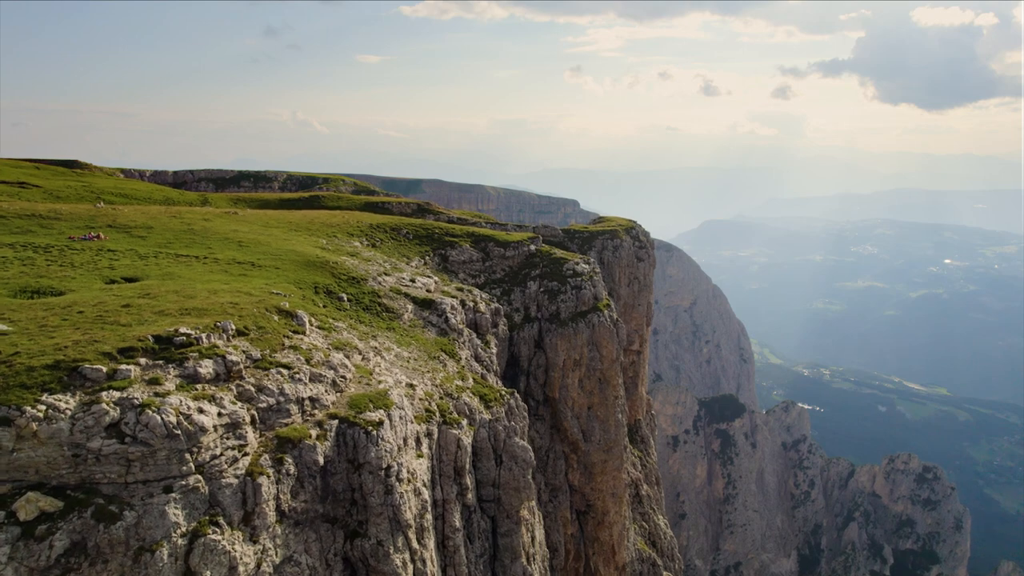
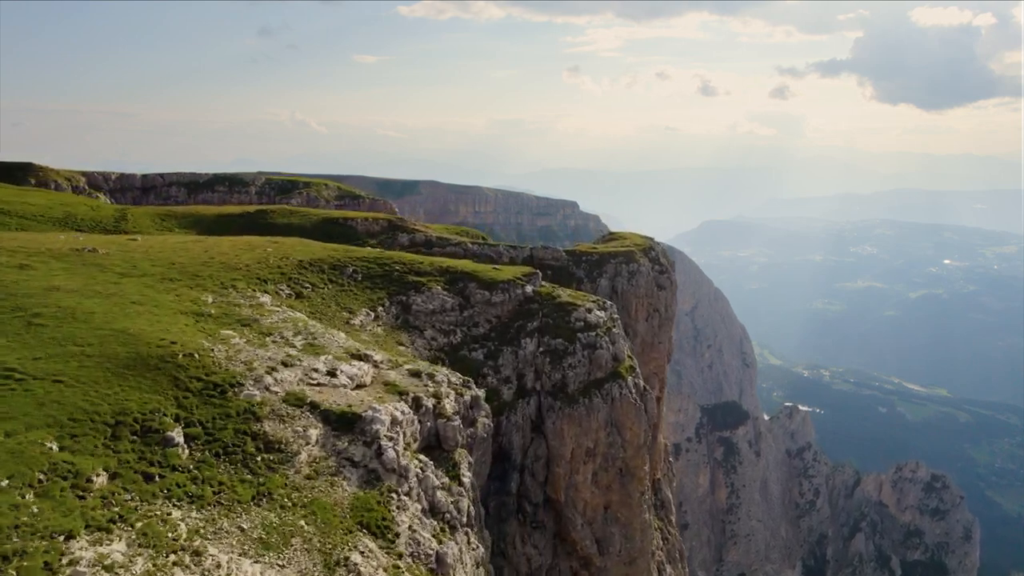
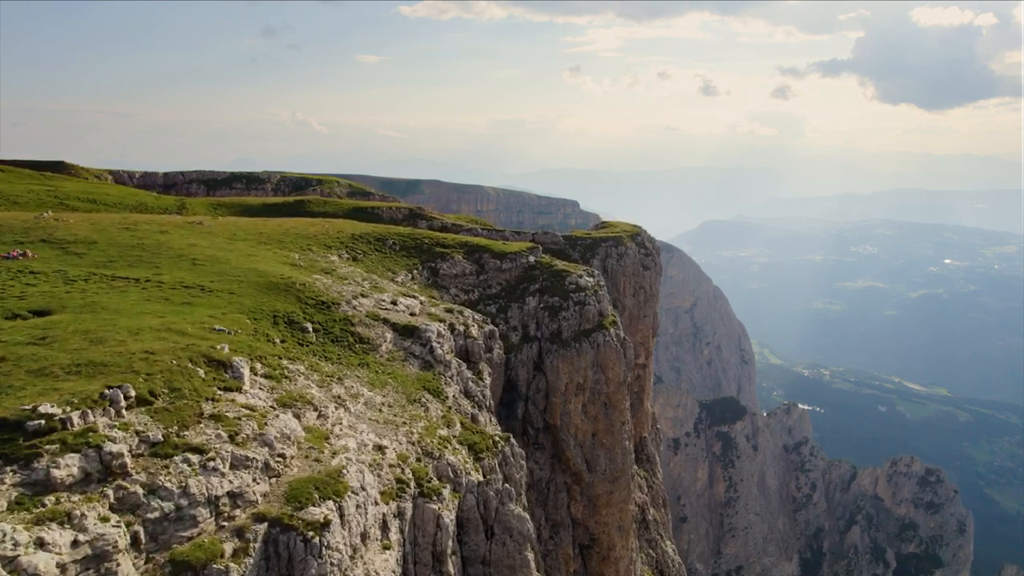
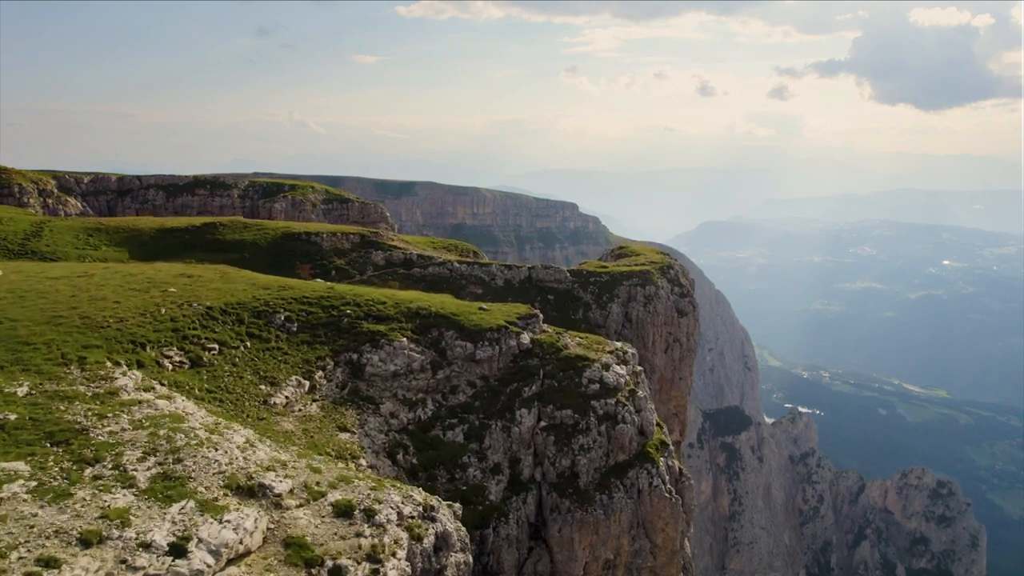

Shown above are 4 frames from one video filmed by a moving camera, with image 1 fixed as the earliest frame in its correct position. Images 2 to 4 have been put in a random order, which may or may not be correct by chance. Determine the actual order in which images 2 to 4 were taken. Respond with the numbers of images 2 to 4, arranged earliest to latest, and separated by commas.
3, 2, 4
